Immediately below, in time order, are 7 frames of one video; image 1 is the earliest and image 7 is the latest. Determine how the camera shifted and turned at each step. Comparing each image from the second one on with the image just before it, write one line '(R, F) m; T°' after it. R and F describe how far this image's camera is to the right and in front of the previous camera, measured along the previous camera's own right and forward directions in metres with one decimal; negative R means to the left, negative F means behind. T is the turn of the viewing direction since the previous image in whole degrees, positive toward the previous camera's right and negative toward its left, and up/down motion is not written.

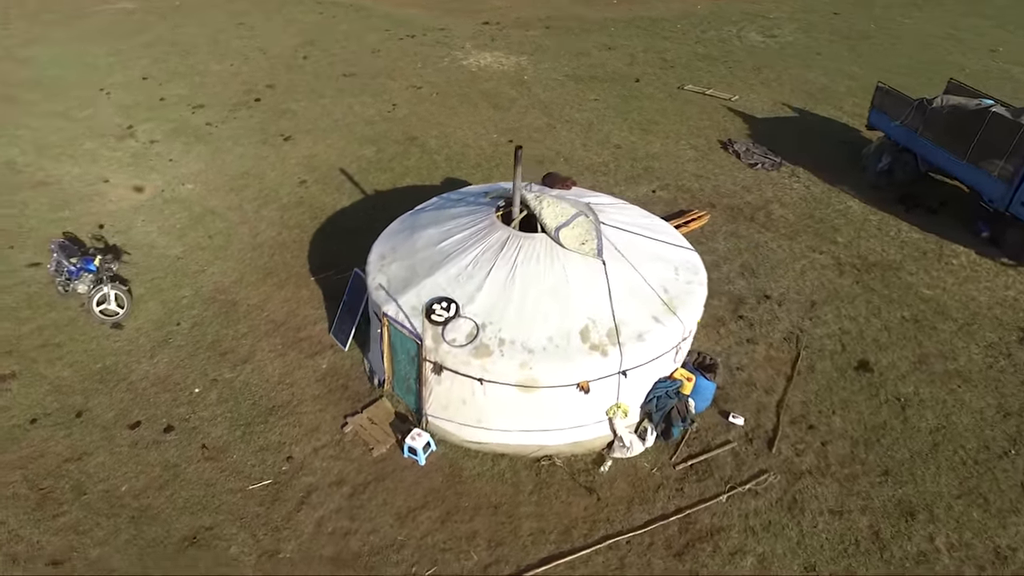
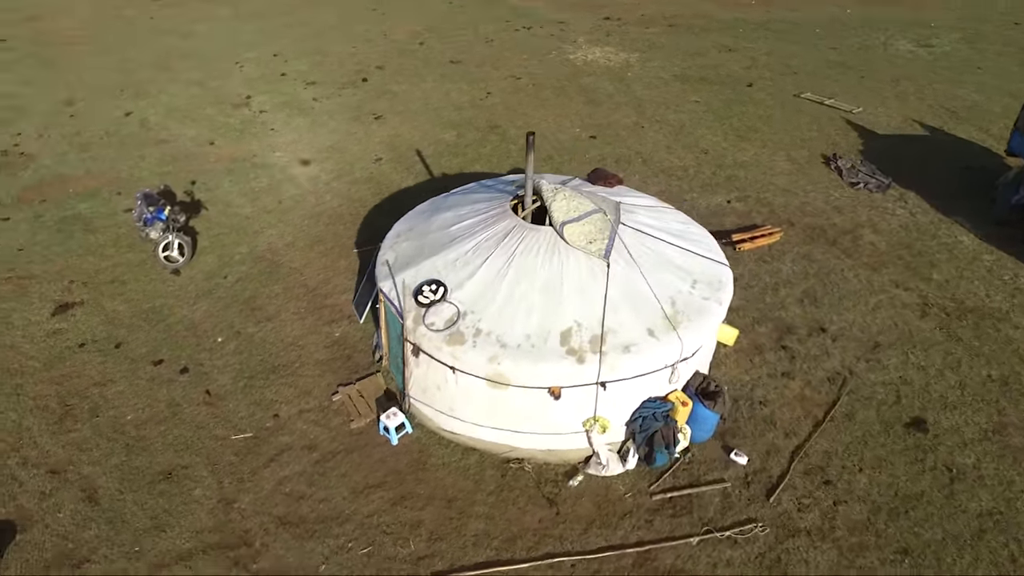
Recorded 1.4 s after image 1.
(+2.1, +0.7) m; -11°
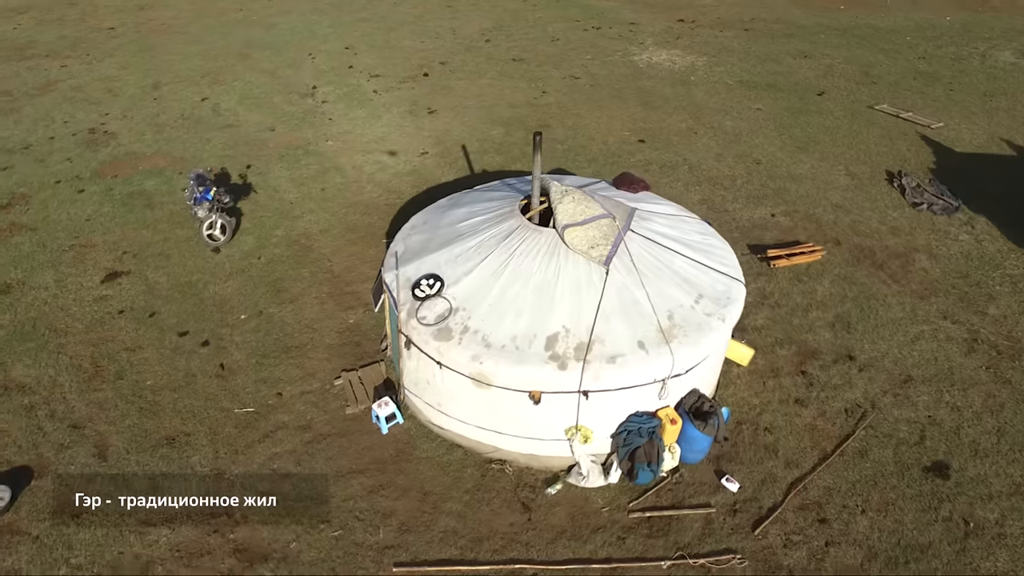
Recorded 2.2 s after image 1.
(+1.2, +0.2) m; -7°
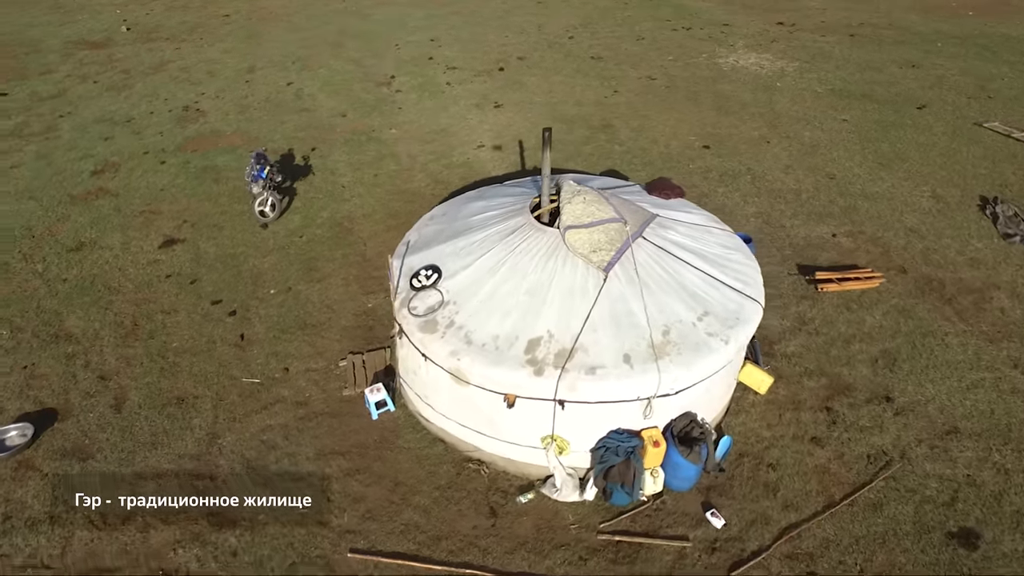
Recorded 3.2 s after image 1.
(+1.5, +0.4) m; -8°
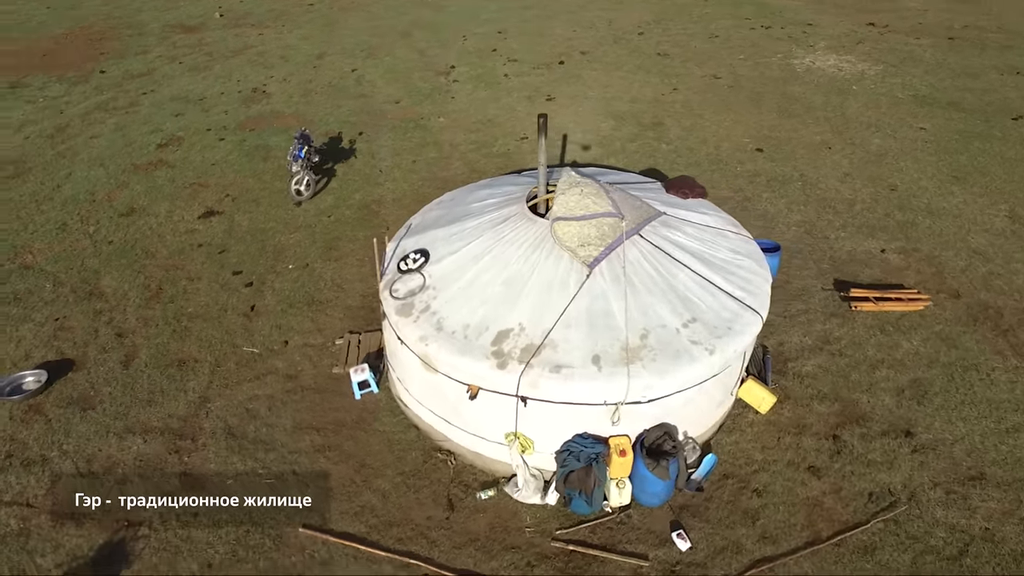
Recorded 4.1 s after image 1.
(+1.4, +0.4) m; -7°
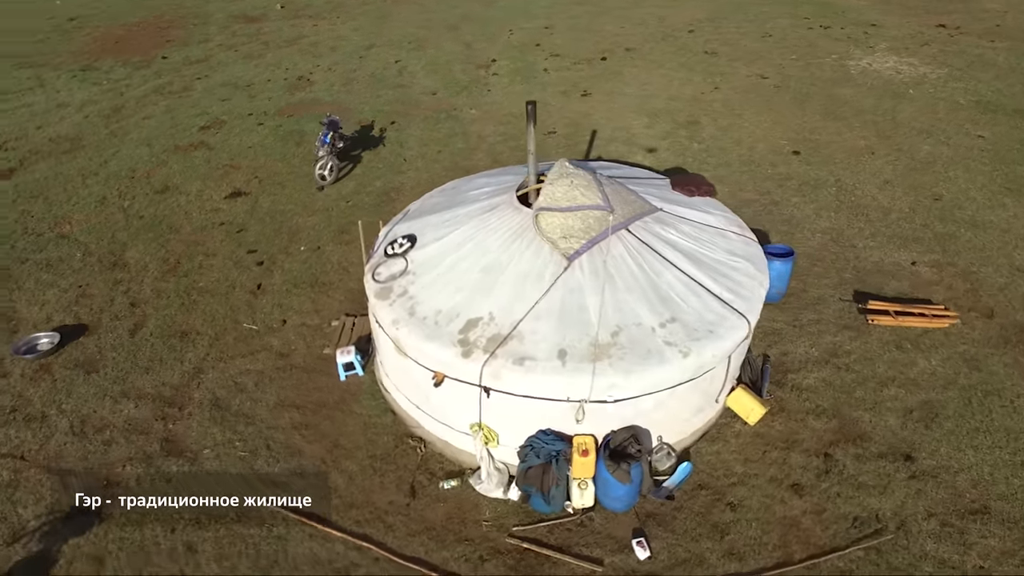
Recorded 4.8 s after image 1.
(+1.1, +0.2) m; -5°
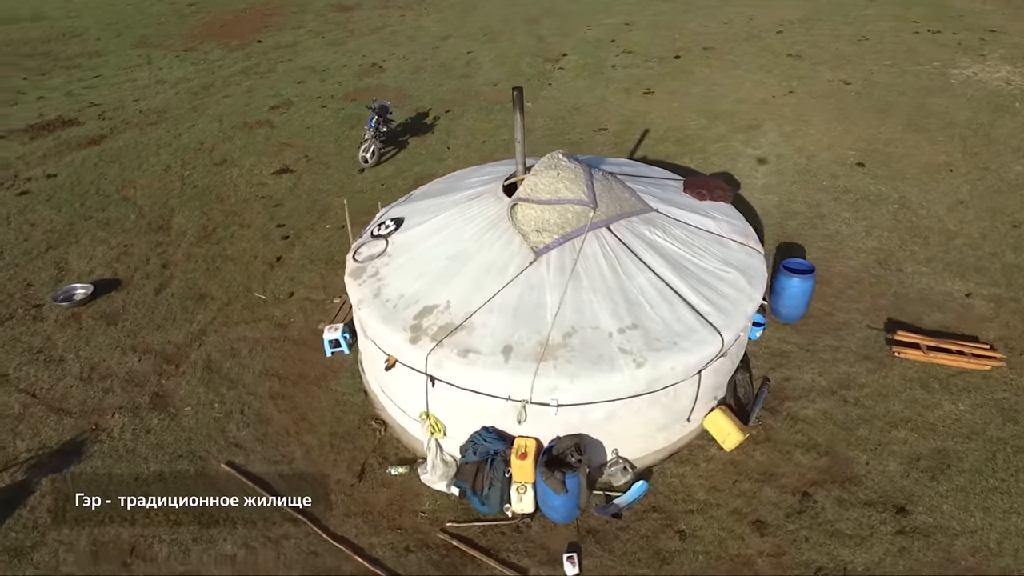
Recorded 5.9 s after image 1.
(+1.7, +0.4) m; -8°
